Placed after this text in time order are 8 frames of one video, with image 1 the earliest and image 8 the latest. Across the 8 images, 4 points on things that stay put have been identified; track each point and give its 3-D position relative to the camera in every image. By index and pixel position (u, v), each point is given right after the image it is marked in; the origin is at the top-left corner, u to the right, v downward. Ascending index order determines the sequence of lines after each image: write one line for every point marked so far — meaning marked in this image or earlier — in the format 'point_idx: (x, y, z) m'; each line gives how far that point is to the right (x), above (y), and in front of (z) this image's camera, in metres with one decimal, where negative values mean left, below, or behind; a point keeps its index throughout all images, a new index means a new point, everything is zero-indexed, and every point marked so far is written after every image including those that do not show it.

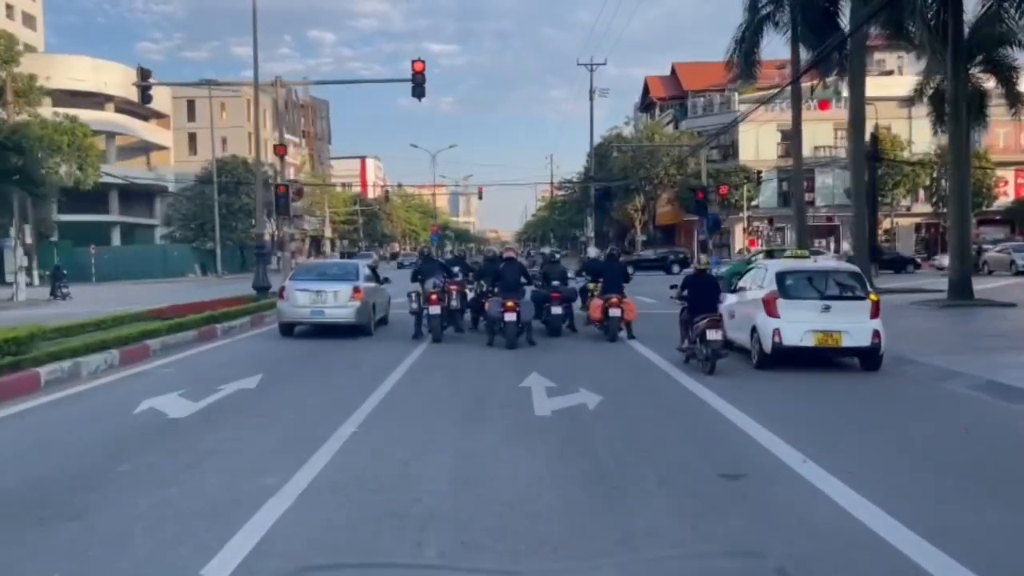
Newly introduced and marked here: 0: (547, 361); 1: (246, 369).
0: (+0.8, -1.6, +19.4) m
1: (-5.4, -1.6, +17.0) m
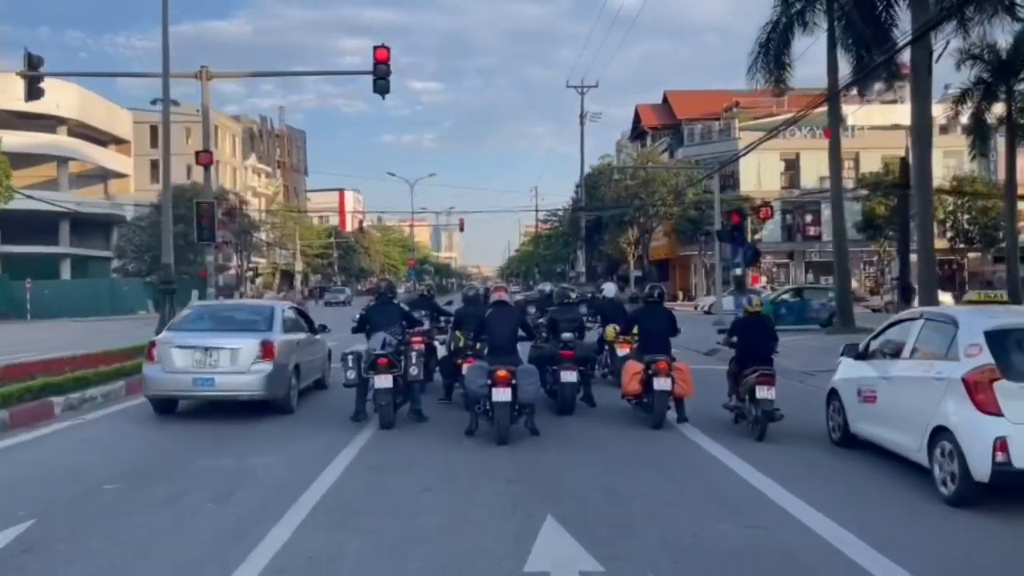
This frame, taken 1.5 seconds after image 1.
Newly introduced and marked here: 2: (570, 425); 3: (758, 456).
0: (+0.7, -2.5, +12.1) m
1: (-5.5, -2.4, +9.6) m
2: (+1.0, -2.3, +14.3) m
3: (+3.6, -2.4, +12.2) m
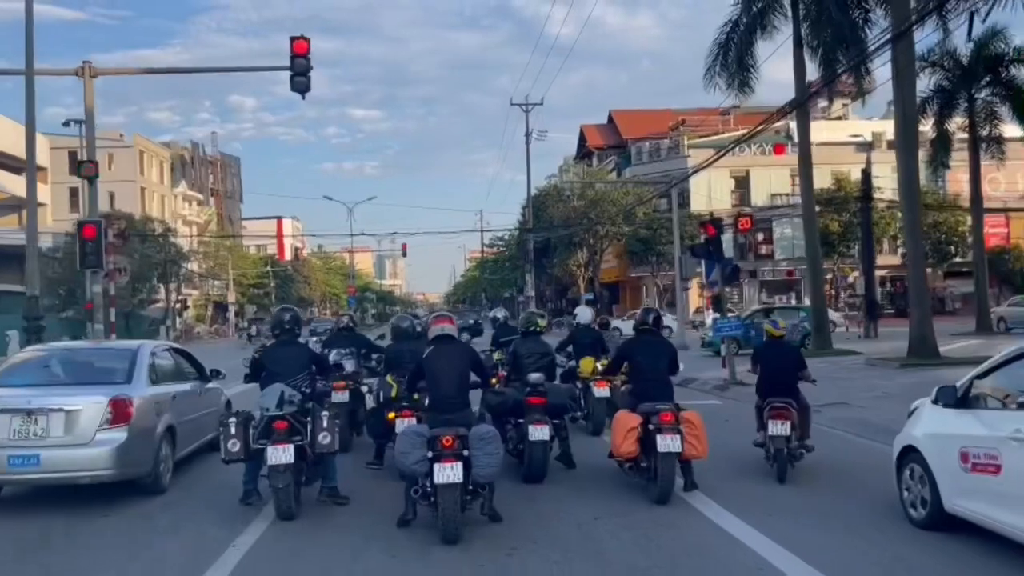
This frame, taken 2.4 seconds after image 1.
0: (+0.2, -2.8, +8.3) m
1: (-5.7, -2.7, +5.5) m
2: (+0.4, -2.7, +10.5) m
3: (+3.1, -2.7, +8.7) m
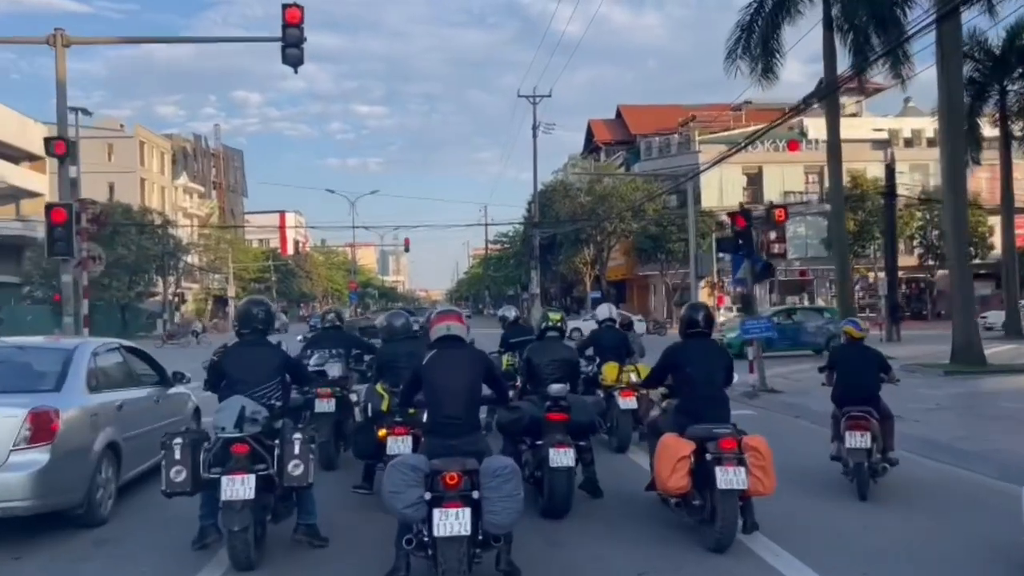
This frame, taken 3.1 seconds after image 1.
0: (+0.4, -2.7, +6.3) m
1: (-5.6, -2.6, +3.4) m
2: (+0.5, -2.6, +8.5) m
3: (+3.3, -2.6, +6.6) m
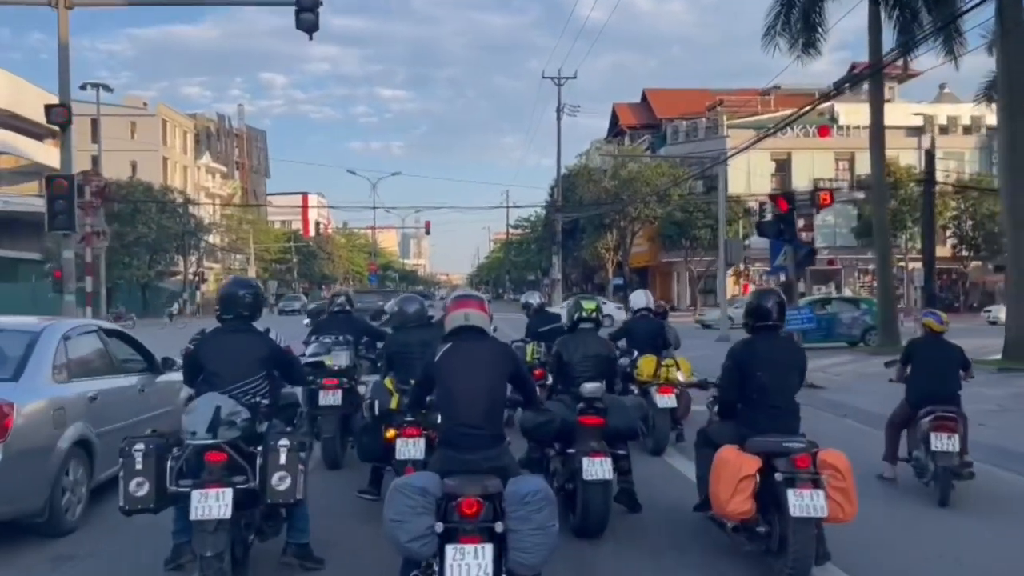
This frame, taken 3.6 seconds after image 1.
0: (+0.6, -2.6, +5.0) m
1: (-5.5, -2.4, +2.3) m
2: (+0.8, -2.4, +7.2) m
3: (+3.5, -2.5, +5.3) m
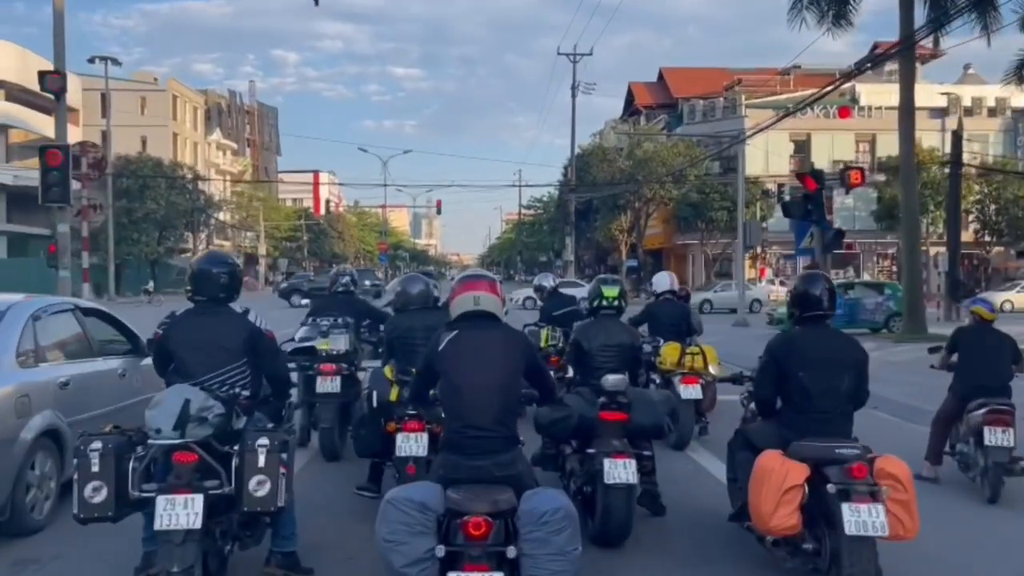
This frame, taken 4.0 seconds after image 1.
0: (+0.6, -2.5, +4.2) m
1: (-5.4, -2.3, +1.6) m
2: (+0.9, -2.3, +6.4) m
3: (+3.5, -2.5, +4.4) m
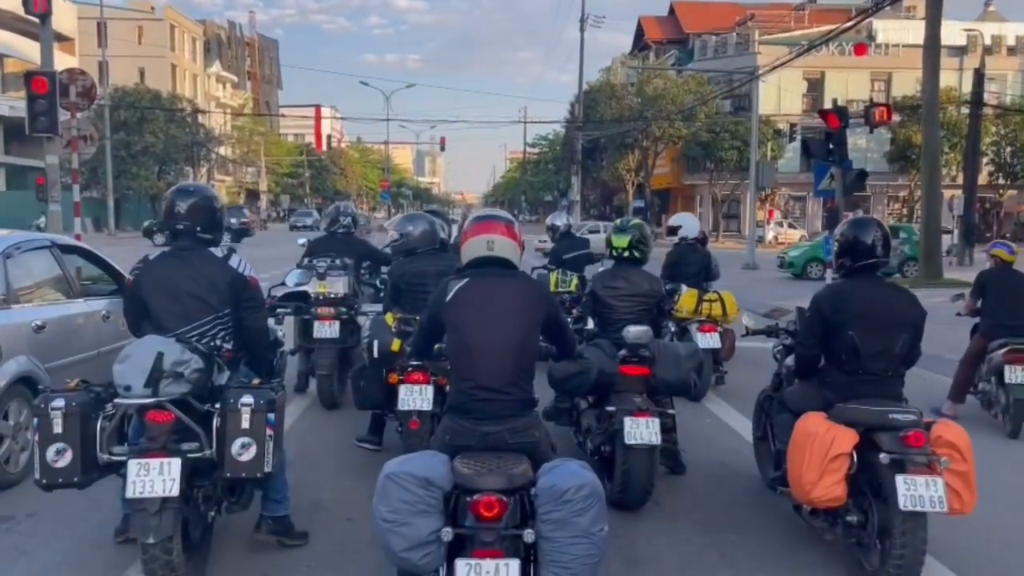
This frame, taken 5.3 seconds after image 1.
0: (+0.7, -2.2, +3.7) m
1: (-5.4, -2.2, +1.1) m
2: (+1.0, -1.9, +5.9) m
3: (+3.6, -2.2, +3.9) m
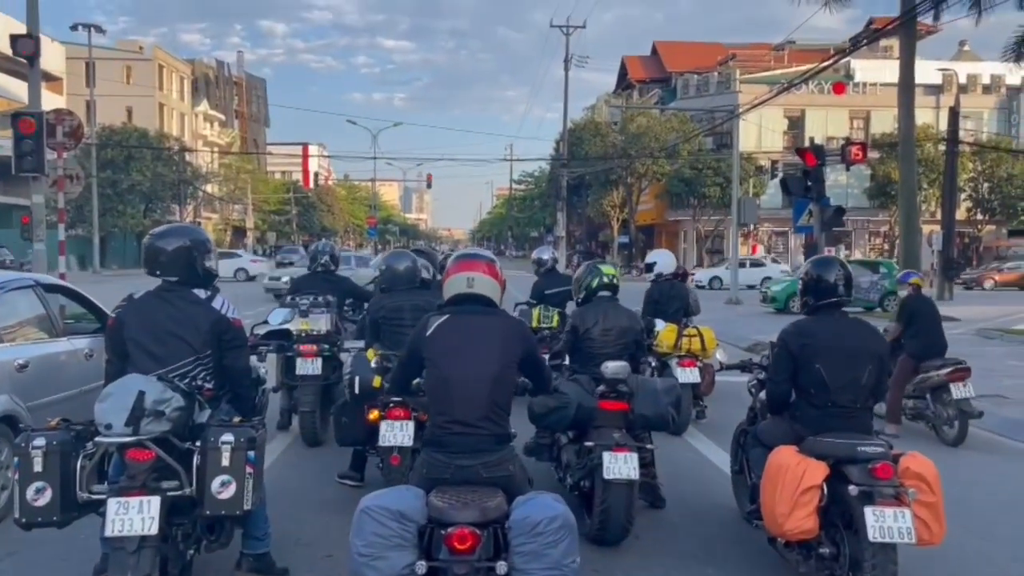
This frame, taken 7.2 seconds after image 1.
0: (+0.6, -2.4, +3.7) m
1: (-5.5, -2.3, +1.1) m
2: (+0.8, -2.2, +5.9) m
3: (+3.5, -2.4, +4.0) m
